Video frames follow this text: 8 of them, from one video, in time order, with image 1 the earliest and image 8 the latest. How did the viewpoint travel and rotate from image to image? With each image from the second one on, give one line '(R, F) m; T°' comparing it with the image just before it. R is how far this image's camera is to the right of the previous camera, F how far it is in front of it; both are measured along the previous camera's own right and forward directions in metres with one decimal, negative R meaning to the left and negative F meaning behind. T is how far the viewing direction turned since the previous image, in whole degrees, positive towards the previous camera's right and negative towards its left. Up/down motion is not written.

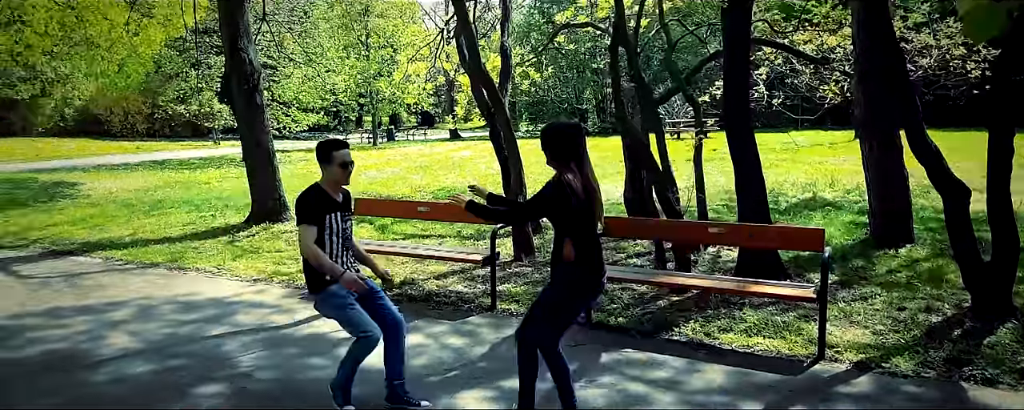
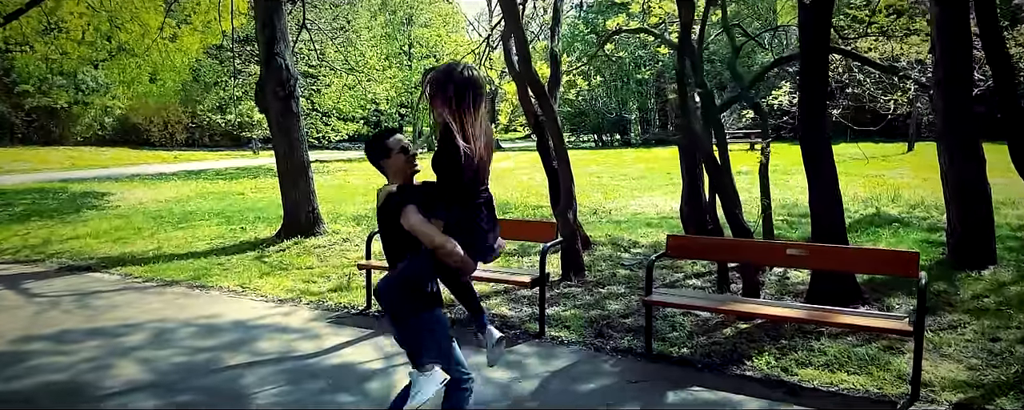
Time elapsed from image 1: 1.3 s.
(-0.1, +0.5) m; -3°
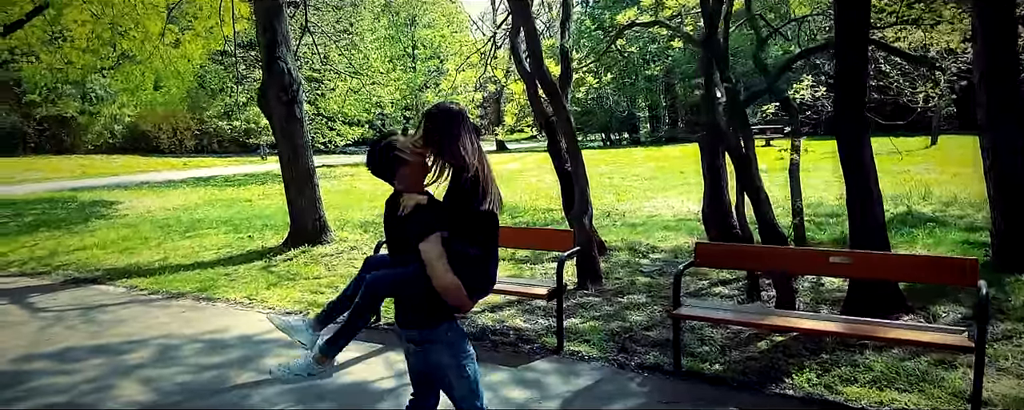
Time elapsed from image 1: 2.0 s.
(0.0, +0.3) m; -1°
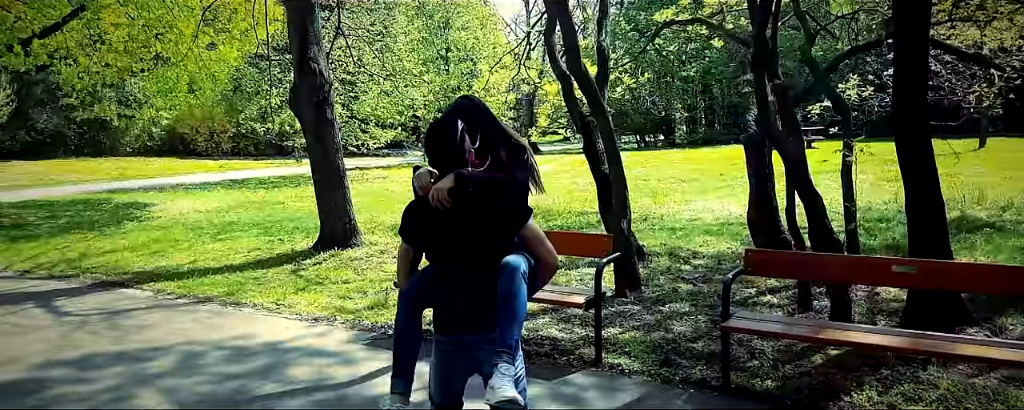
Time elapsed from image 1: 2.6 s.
(0.0, +0.3) m; -2°
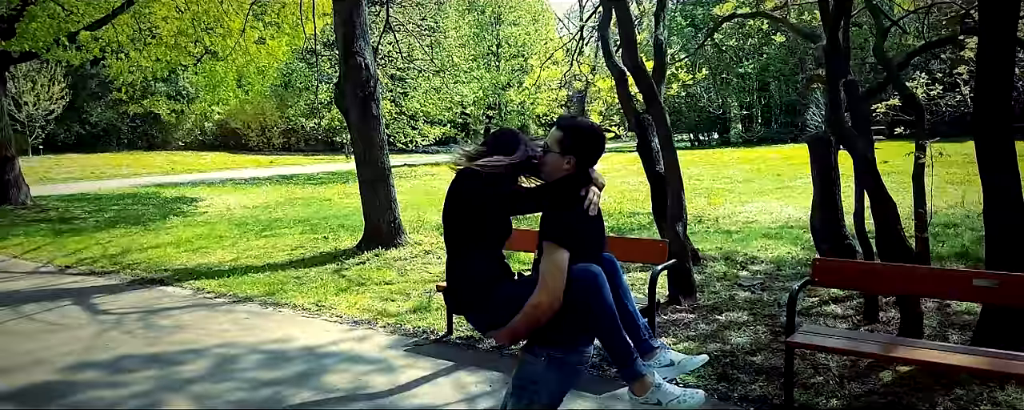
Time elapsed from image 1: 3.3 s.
(0.0, +0.3) m; -3°
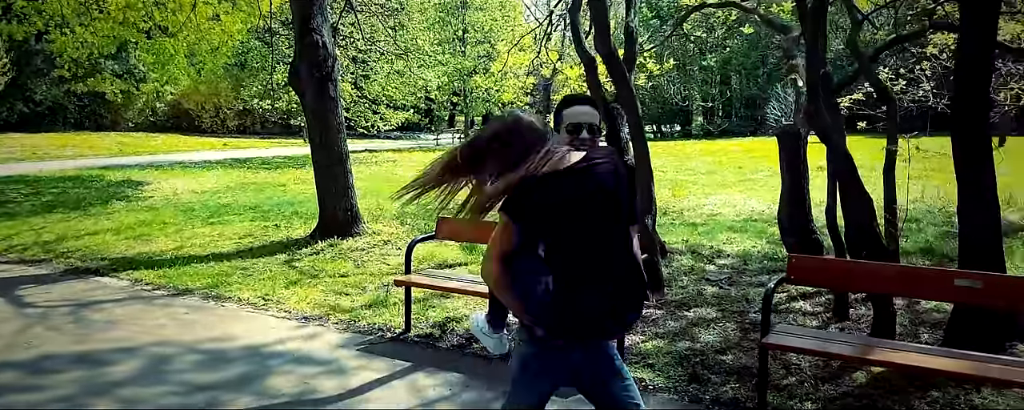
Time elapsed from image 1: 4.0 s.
(0.0, +0.3) m; +3°
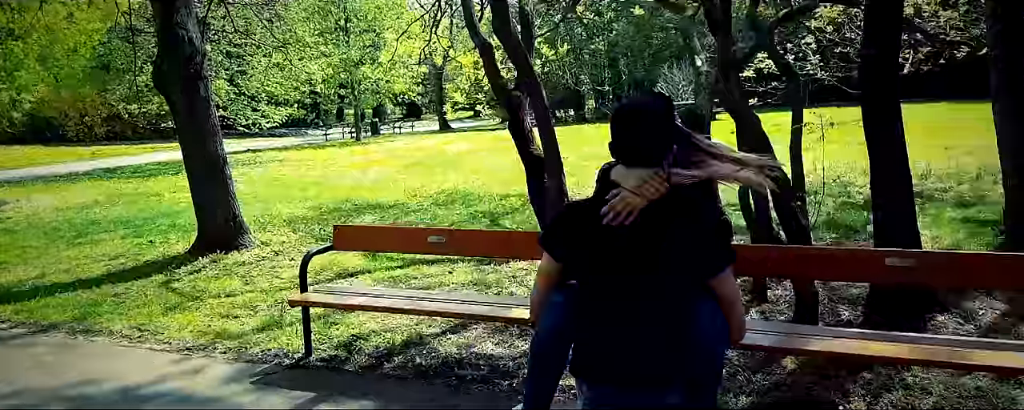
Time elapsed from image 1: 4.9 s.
(0.0, +0.4) m; +7°
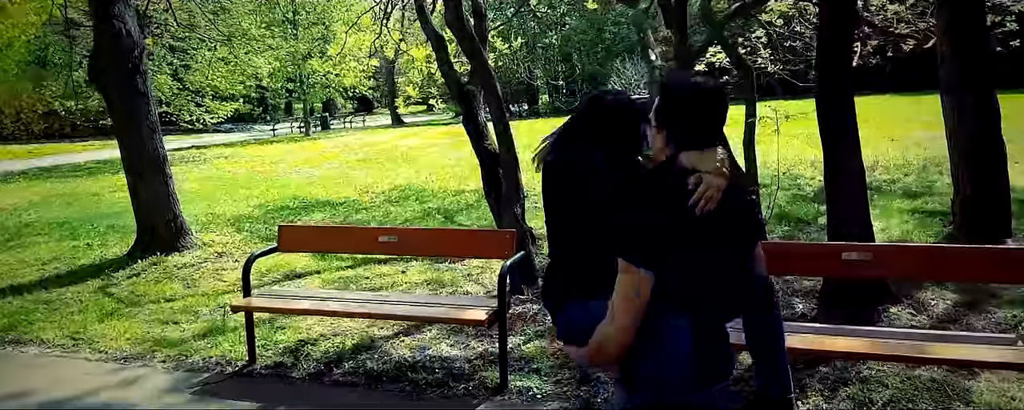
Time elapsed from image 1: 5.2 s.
(0.0, +0.1) m; +3°
